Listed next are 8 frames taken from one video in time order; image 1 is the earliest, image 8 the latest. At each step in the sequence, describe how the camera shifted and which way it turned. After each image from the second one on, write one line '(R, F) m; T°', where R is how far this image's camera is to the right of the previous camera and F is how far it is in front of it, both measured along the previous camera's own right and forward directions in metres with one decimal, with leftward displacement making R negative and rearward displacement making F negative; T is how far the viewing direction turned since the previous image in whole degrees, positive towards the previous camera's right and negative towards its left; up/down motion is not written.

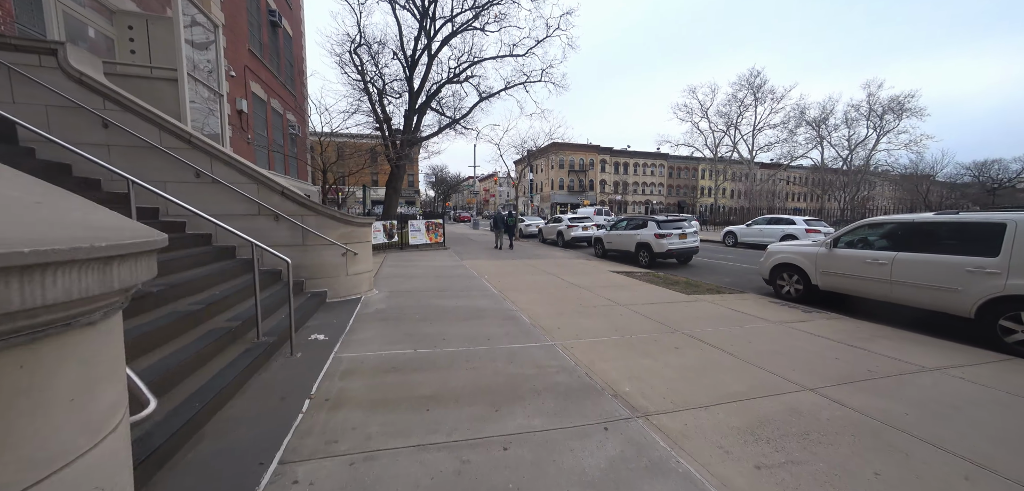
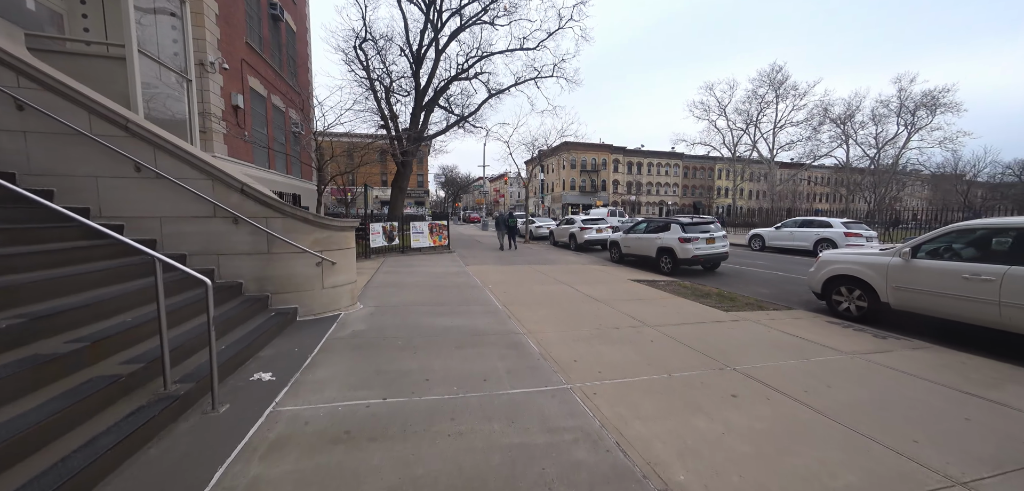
(+0.1, +1.1) m; -2°
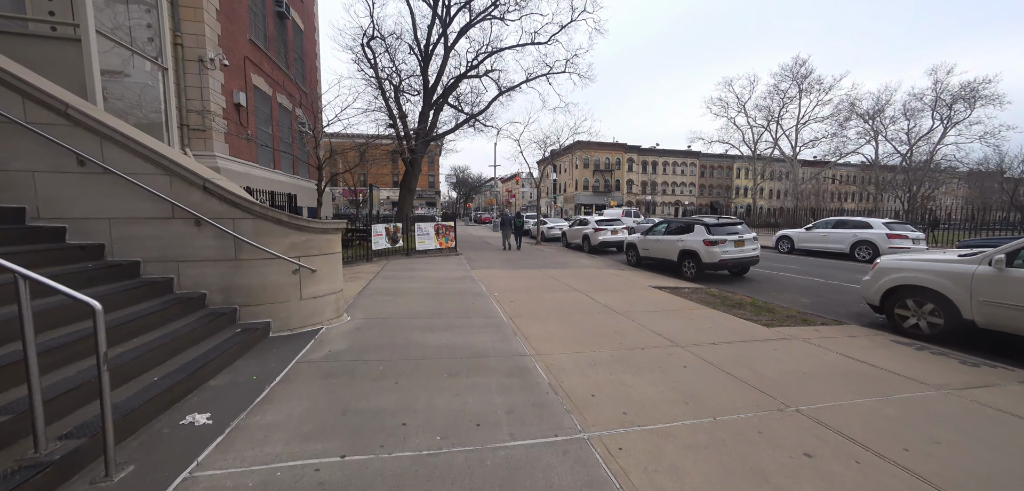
(+0.1, +0.8) m; -2°
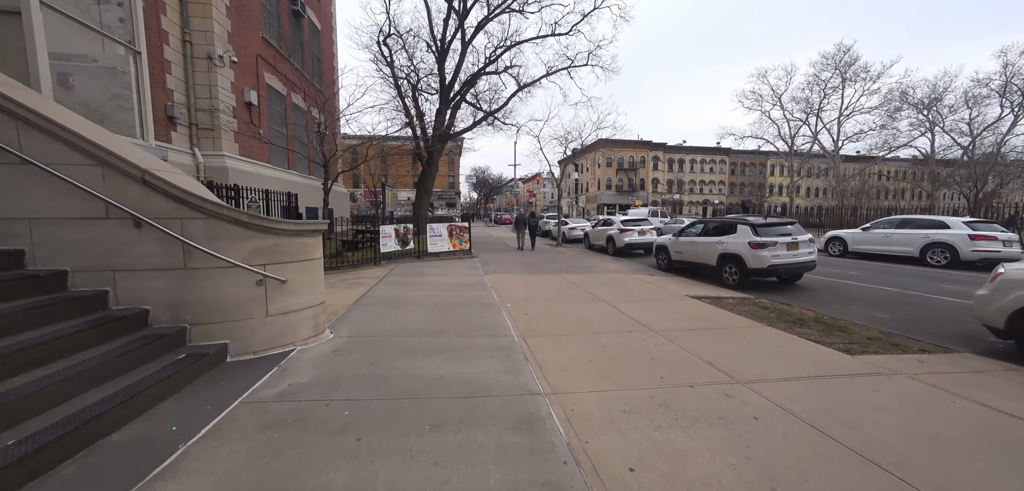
(+0.1, +1.0) m; -3°
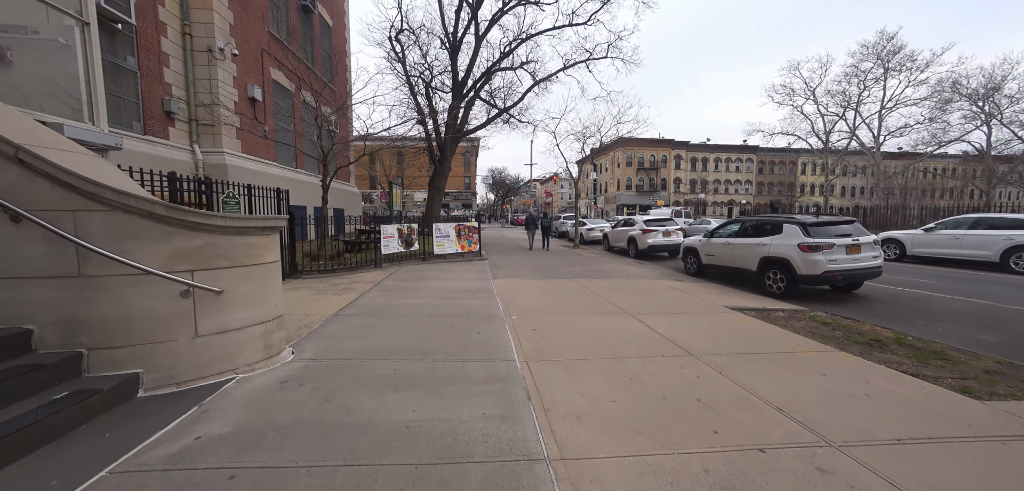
(+0.2, +1.0) m; -3°
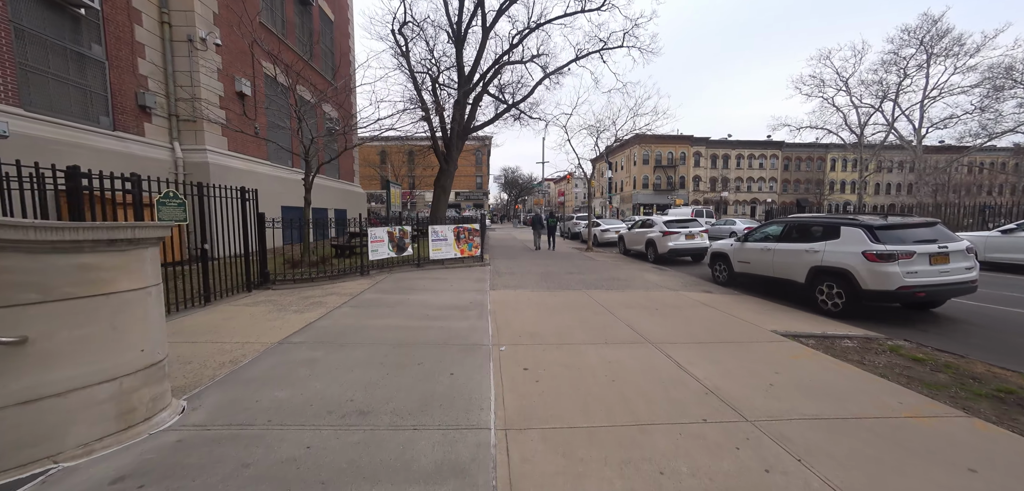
(+0.3, +1.3) m; -2°
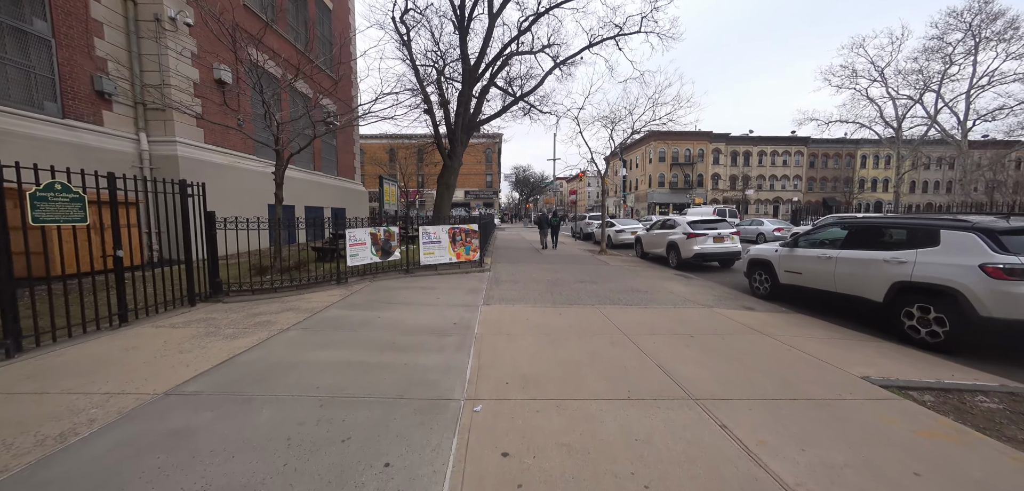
(+0.3, +1.5) m; -2°
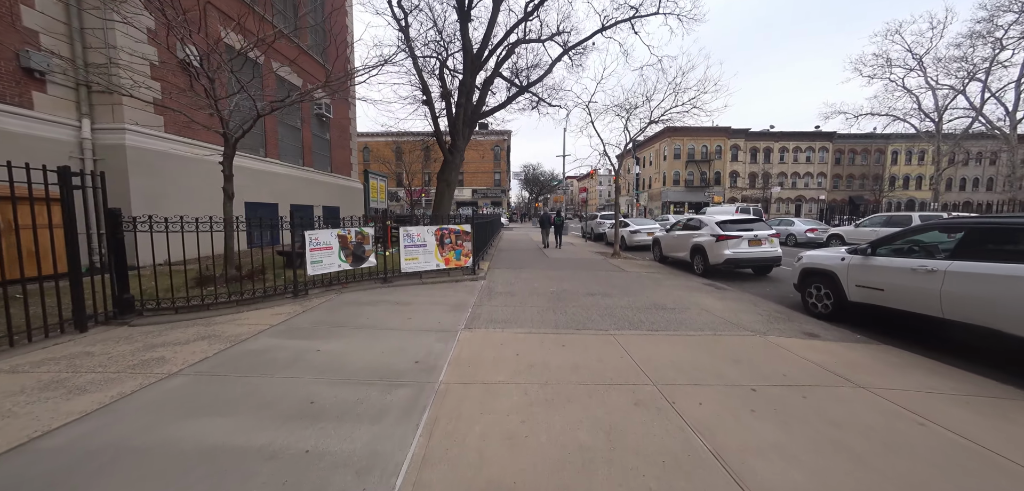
(+0.3, +1.6) m; -2°
